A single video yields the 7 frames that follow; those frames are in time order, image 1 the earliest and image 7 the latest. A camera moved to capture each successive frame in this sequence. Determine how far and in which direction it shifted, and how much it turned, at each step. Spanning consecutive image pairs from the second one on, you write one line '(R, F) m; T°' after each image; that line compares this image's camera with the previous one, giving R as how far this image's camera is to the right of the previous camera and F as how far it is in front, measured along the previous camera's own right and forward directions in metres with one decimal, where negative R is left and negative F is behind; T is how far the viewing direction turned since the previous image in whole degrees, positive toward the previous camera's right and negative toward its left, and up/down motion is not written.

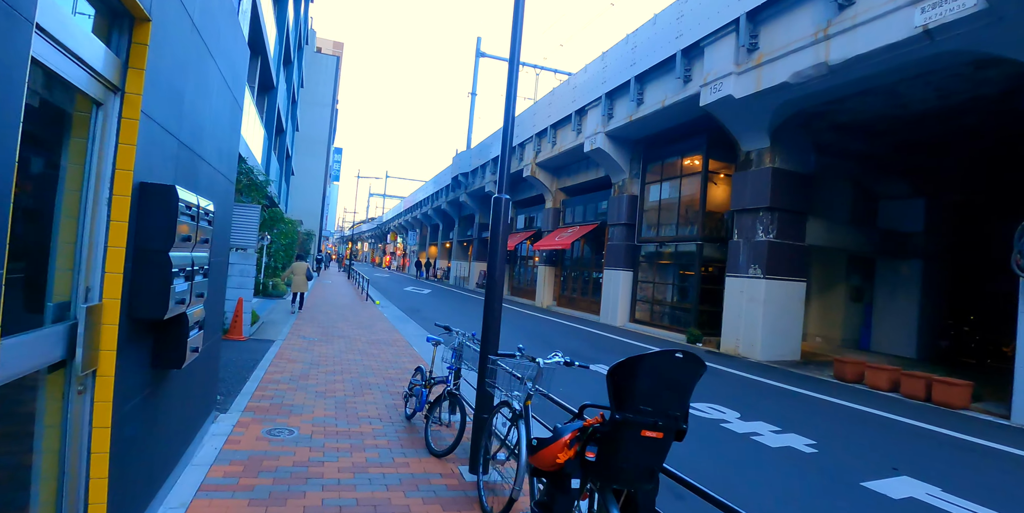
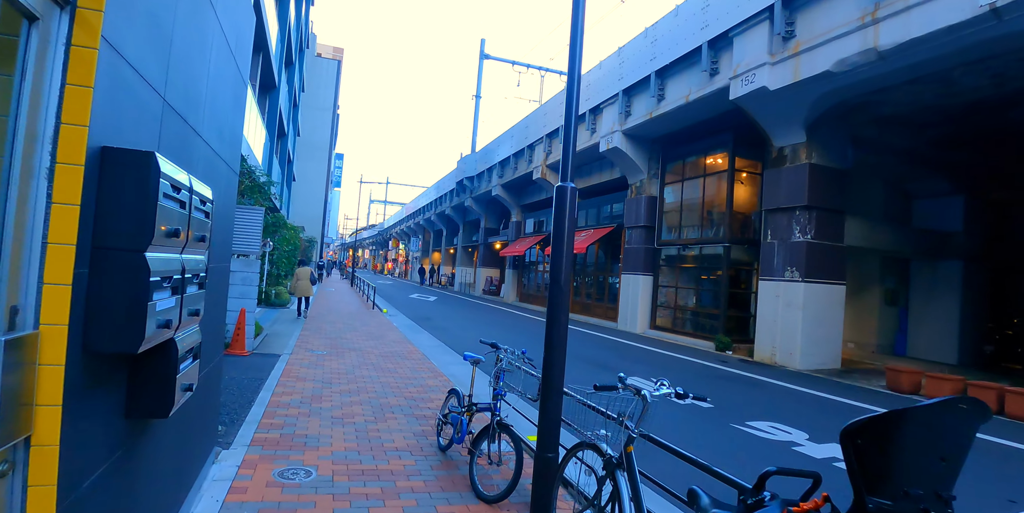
(-0.5, +0.8) m; 0°
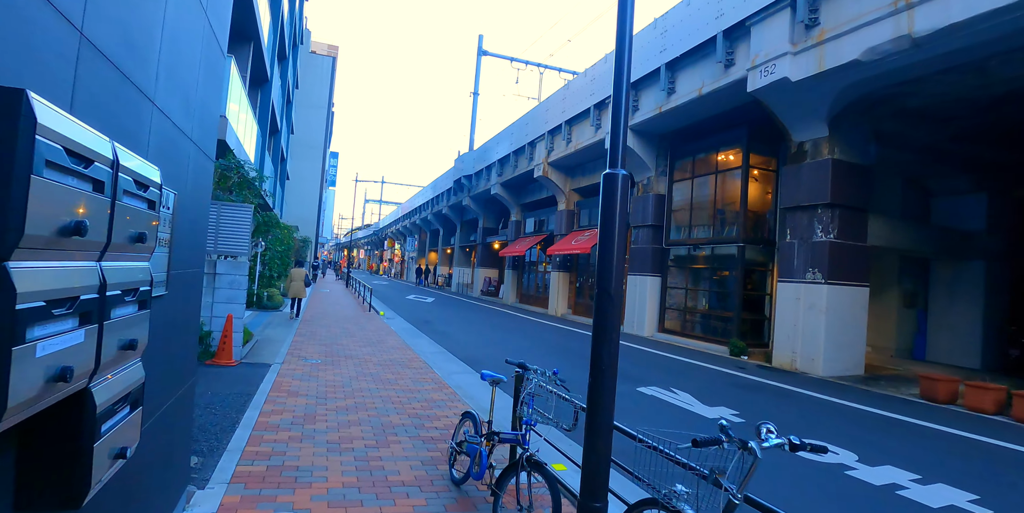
(-0.3, +0.7) m; +1°
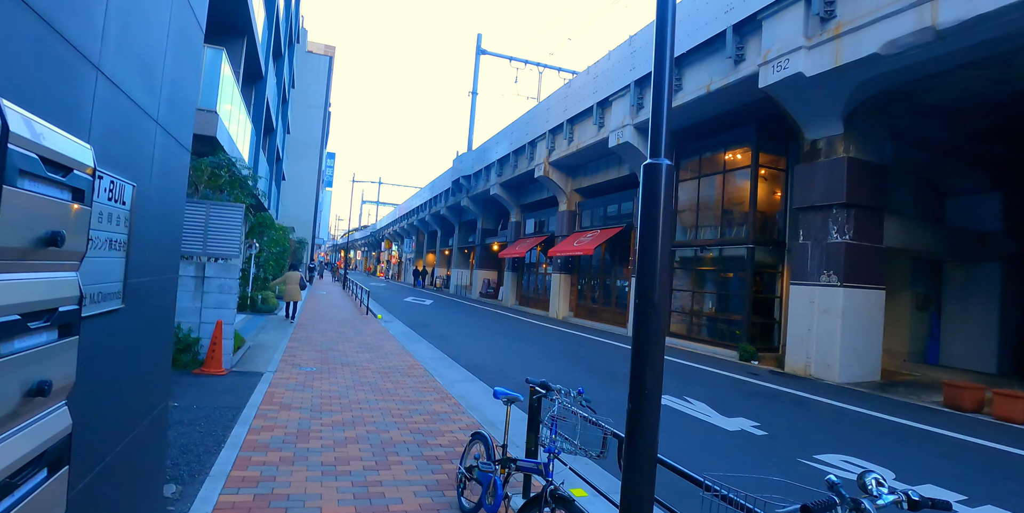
(-0.1, +0.4) m; 0°
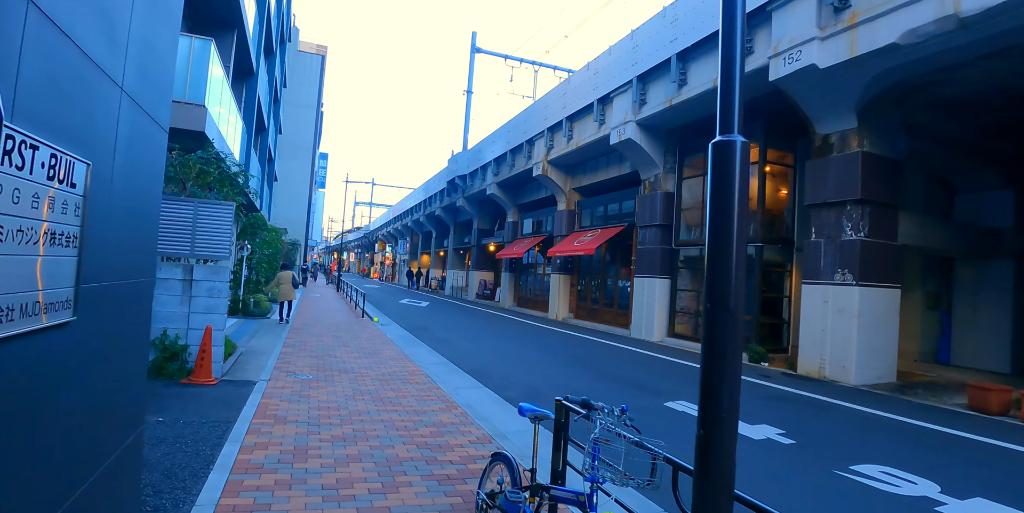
(-0.2, +0.4) m; +1°
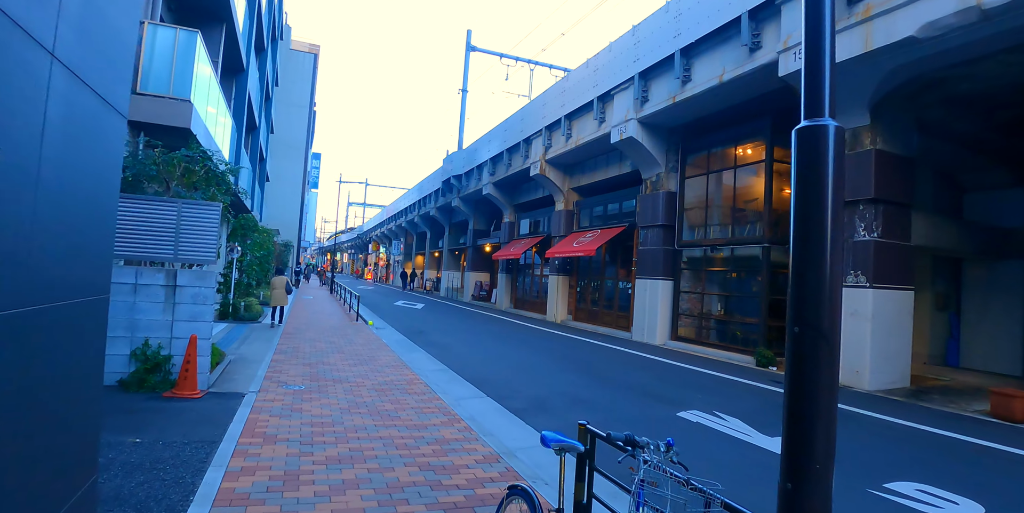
(-0.2, +0.4) m; +1°
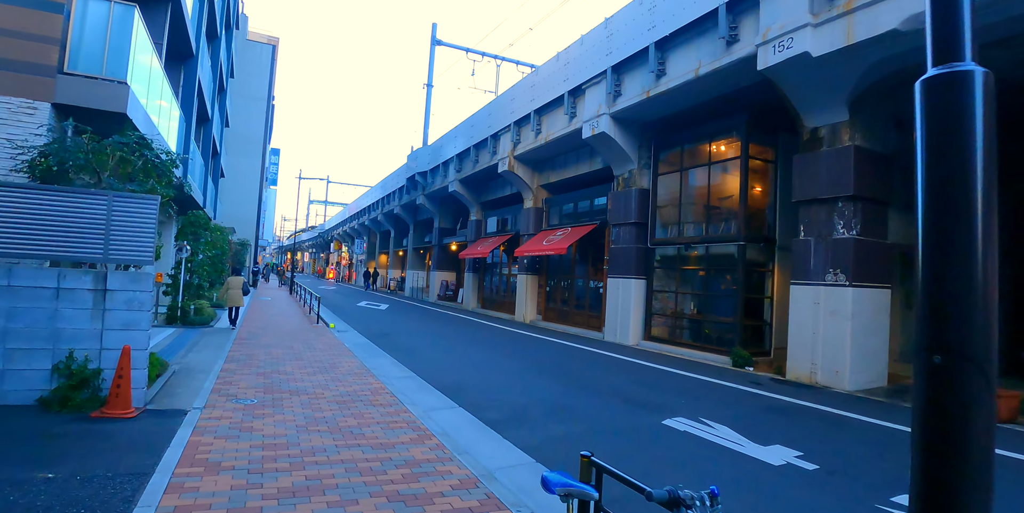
(-0.1, +0.6) m; +4°
